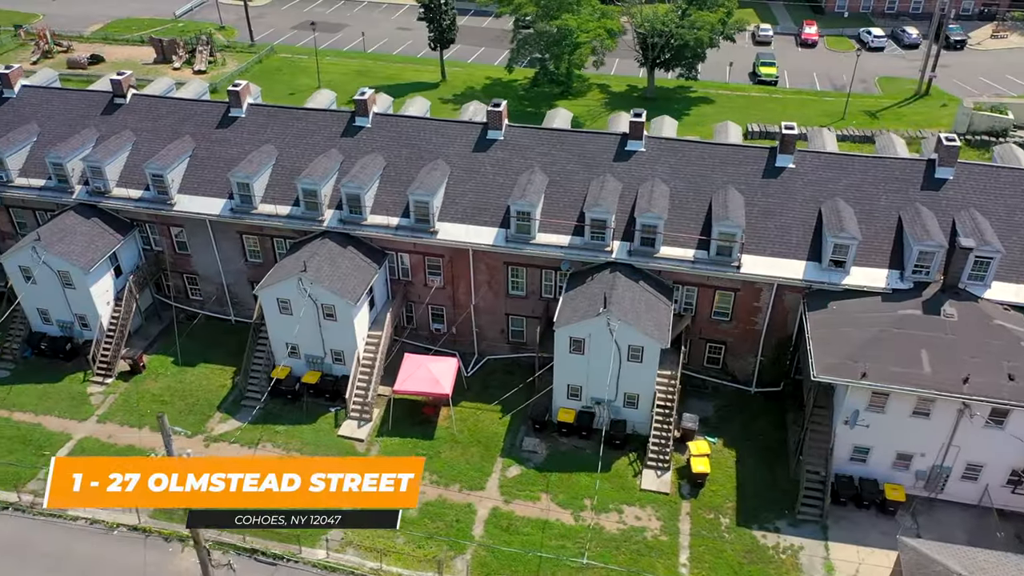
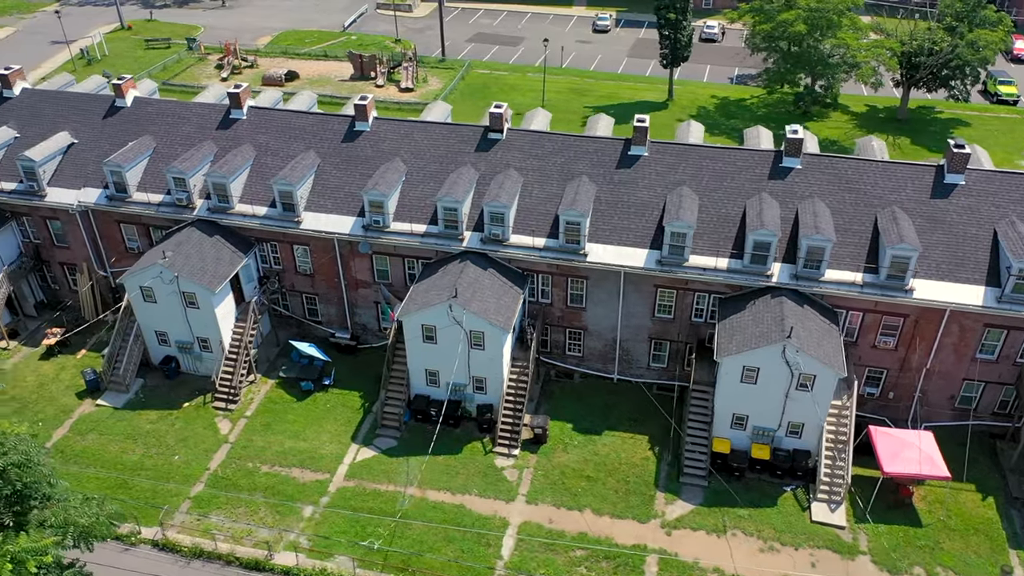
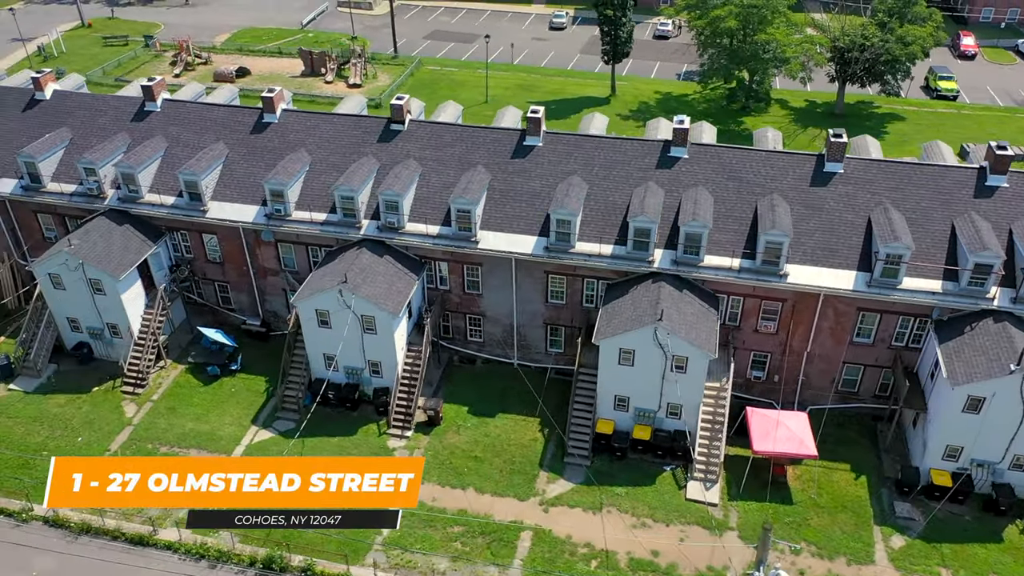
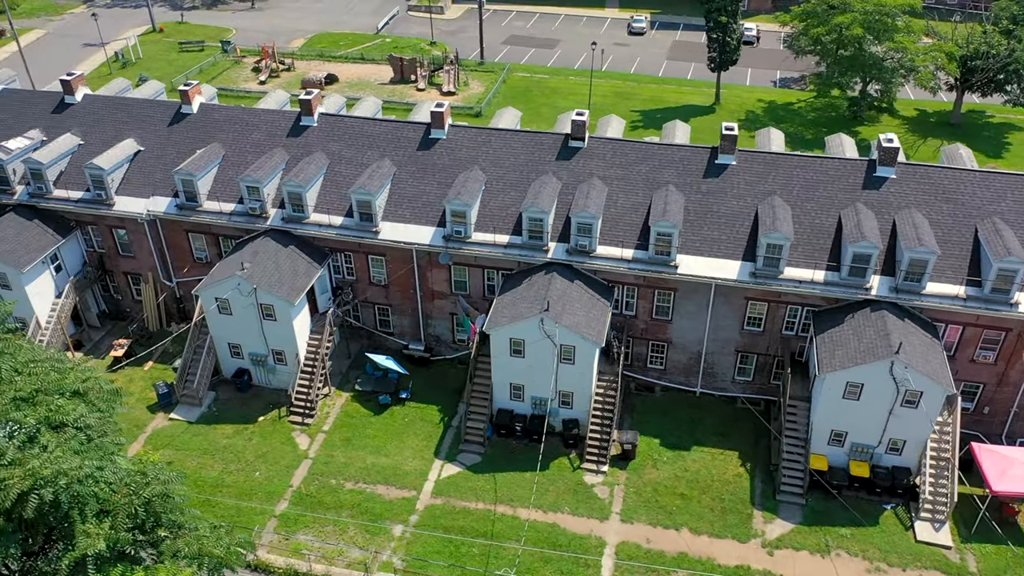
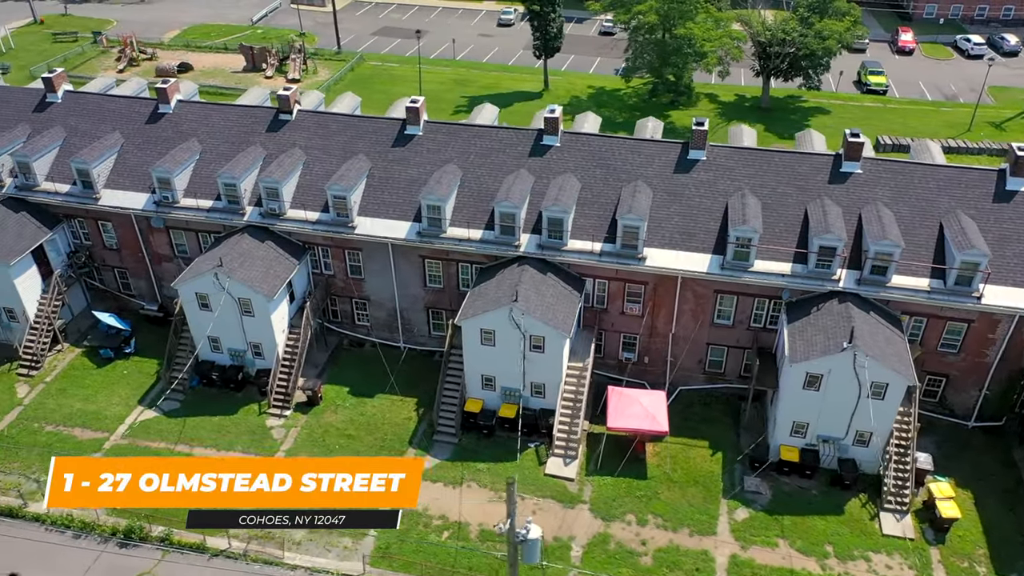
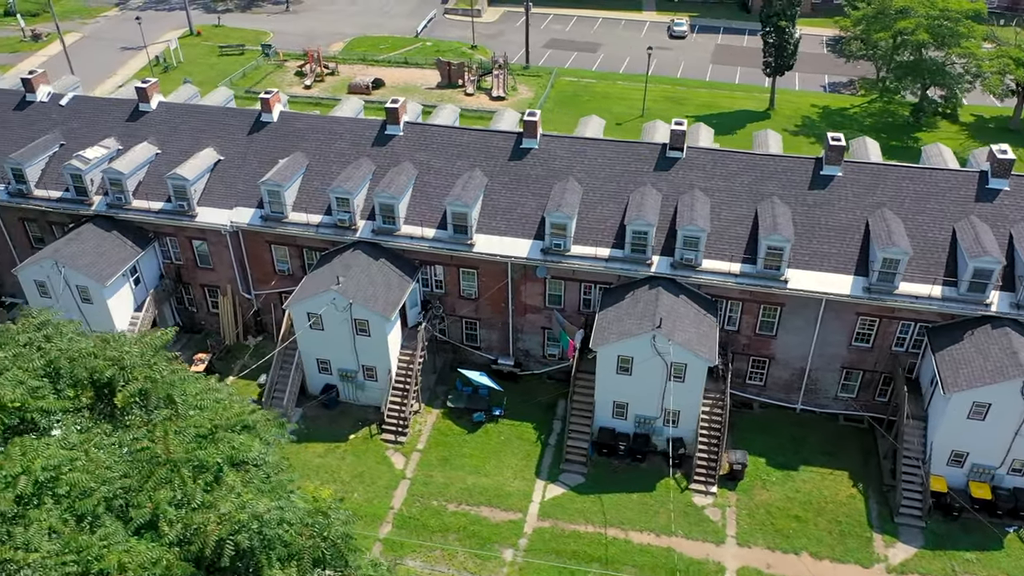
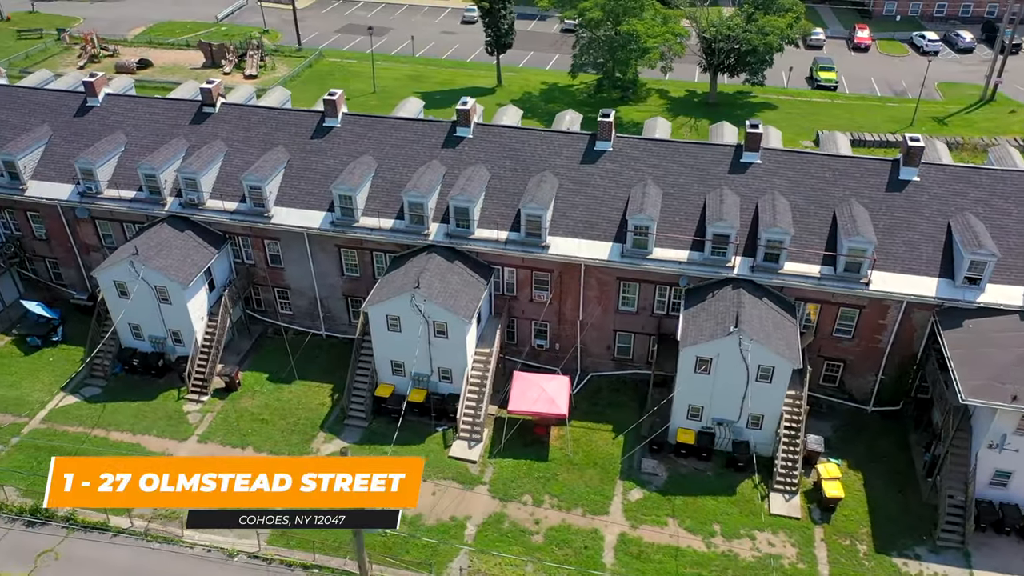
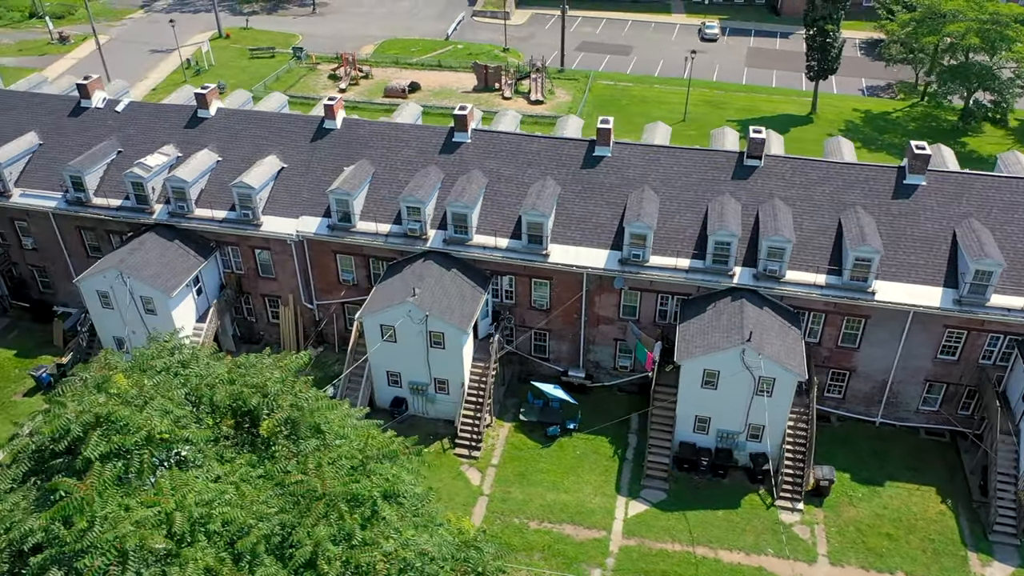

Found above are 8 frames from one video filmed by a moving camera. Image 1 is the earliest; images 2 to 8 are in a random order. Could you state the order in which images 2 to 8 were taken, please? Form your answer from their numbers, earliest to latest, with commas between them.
7, 5, 3, 2, 4, 6, 8
